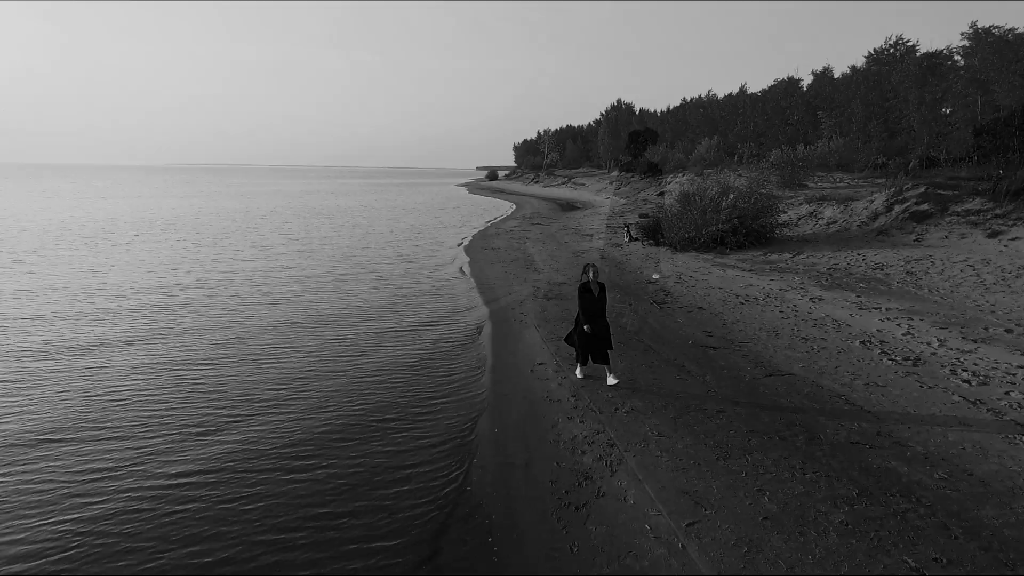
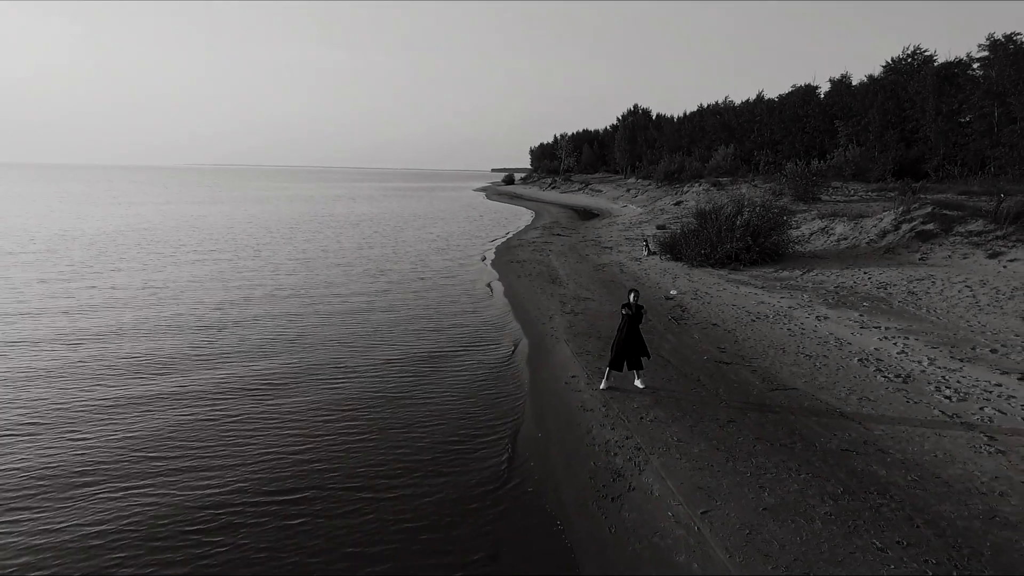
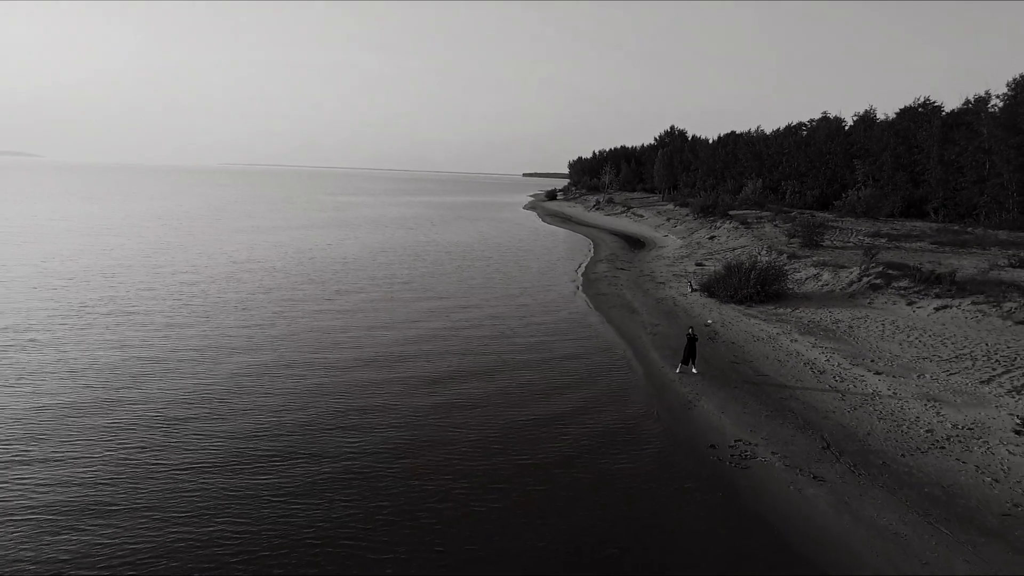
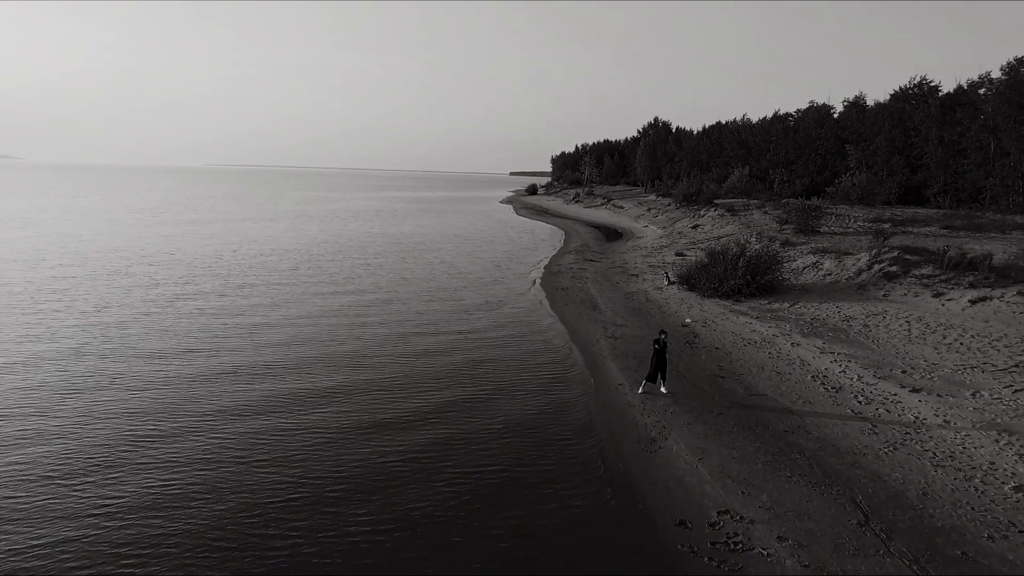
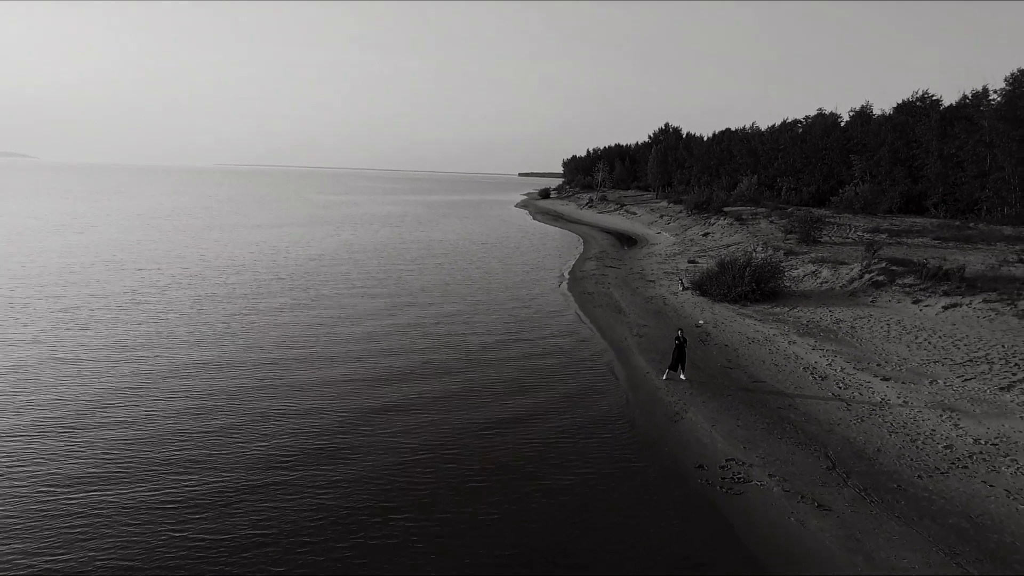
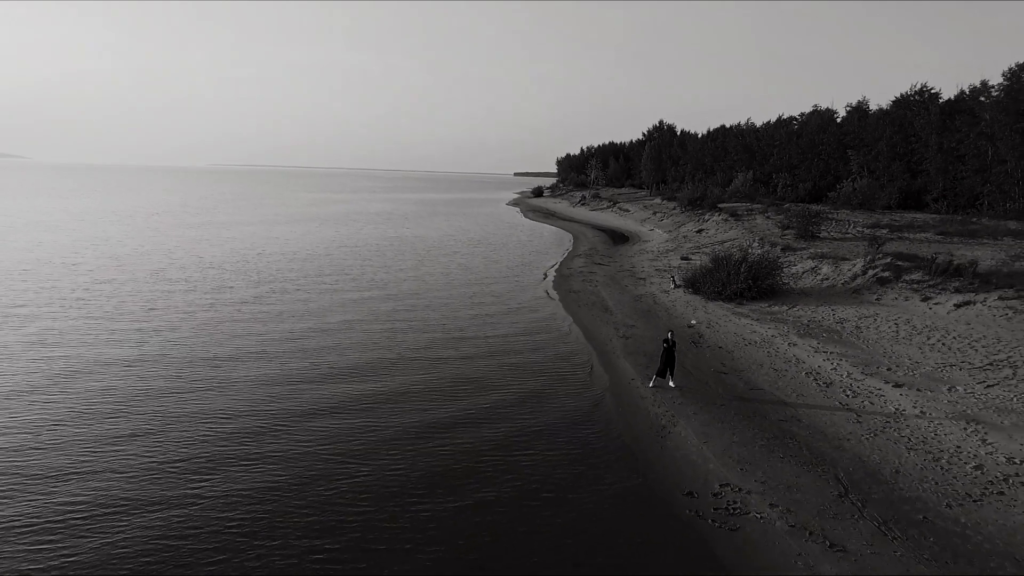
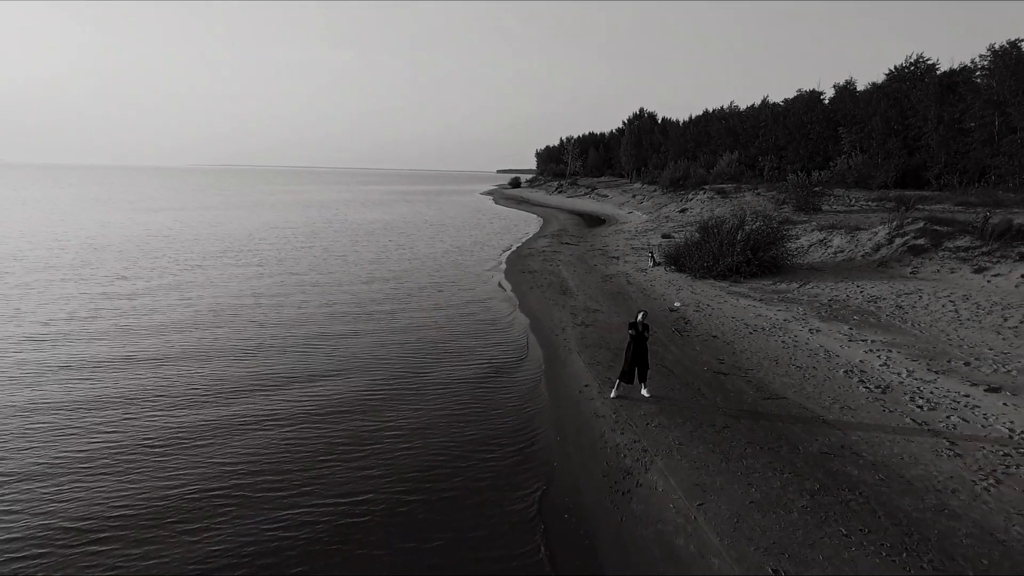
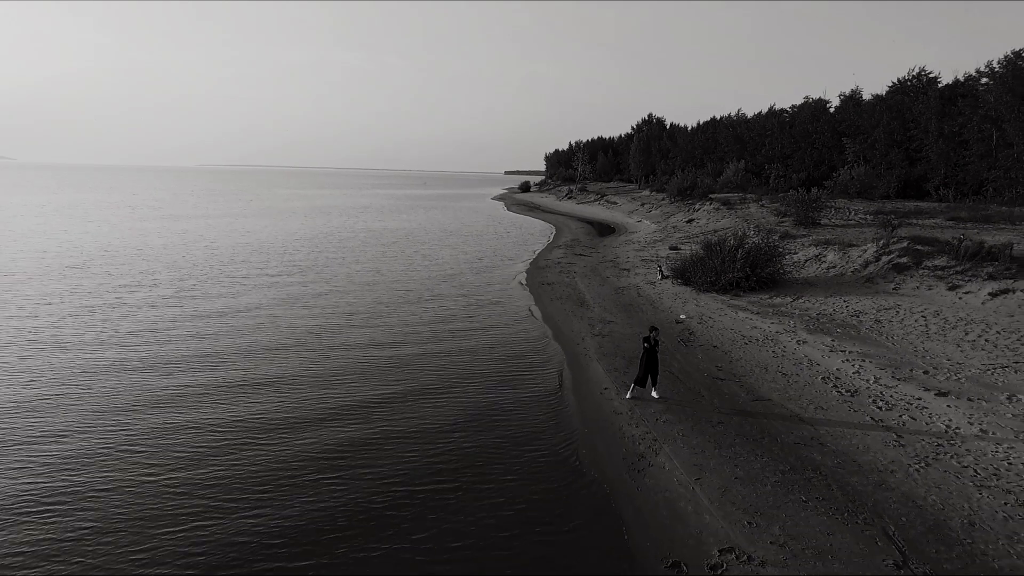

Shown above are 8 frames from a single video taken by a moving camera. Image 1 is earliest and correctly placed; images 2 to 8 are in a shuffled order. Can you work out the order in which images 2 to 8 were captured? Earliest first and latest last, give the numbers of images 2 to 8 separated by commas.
2, 7, 8, 4, 6, 5, 3
